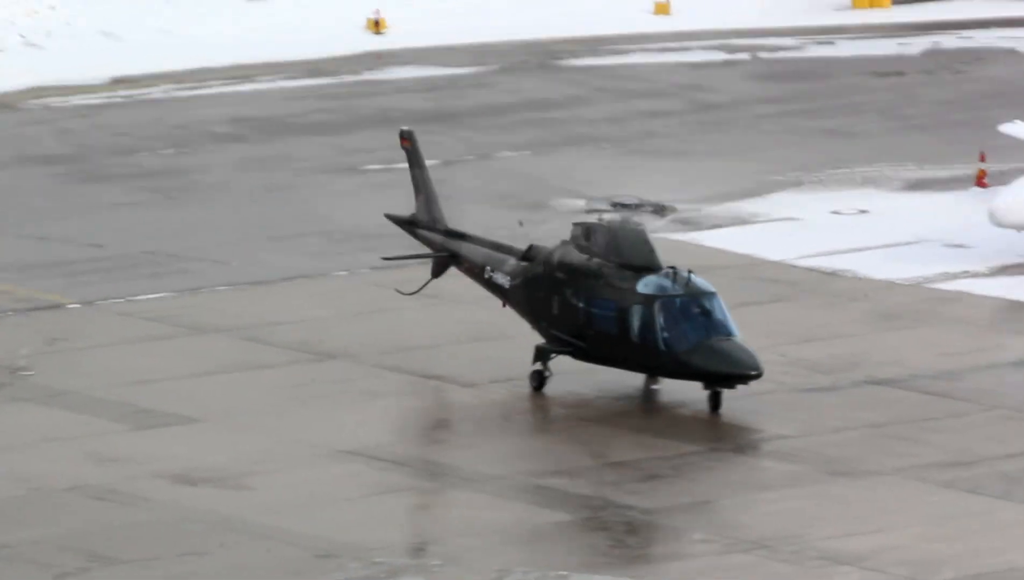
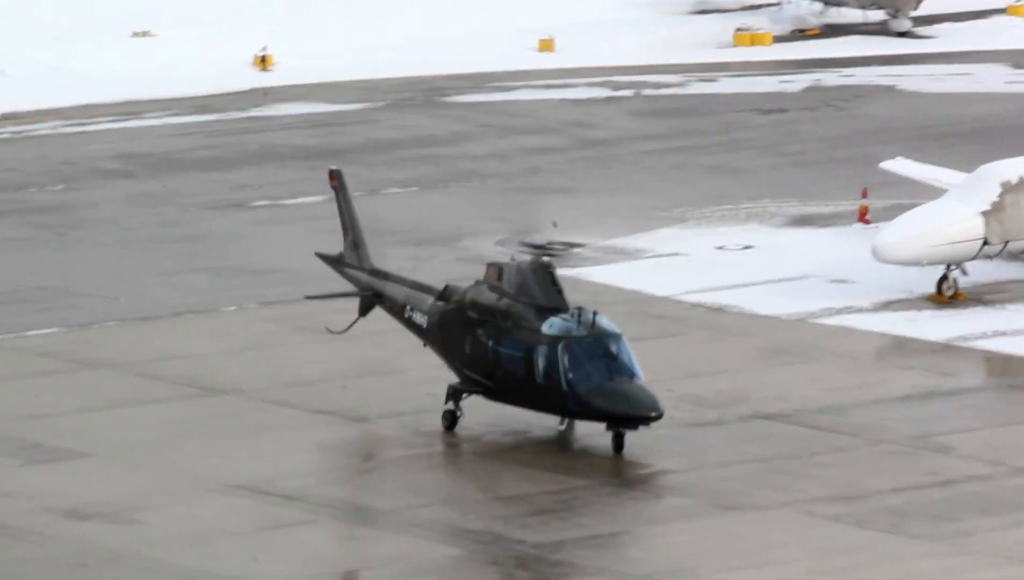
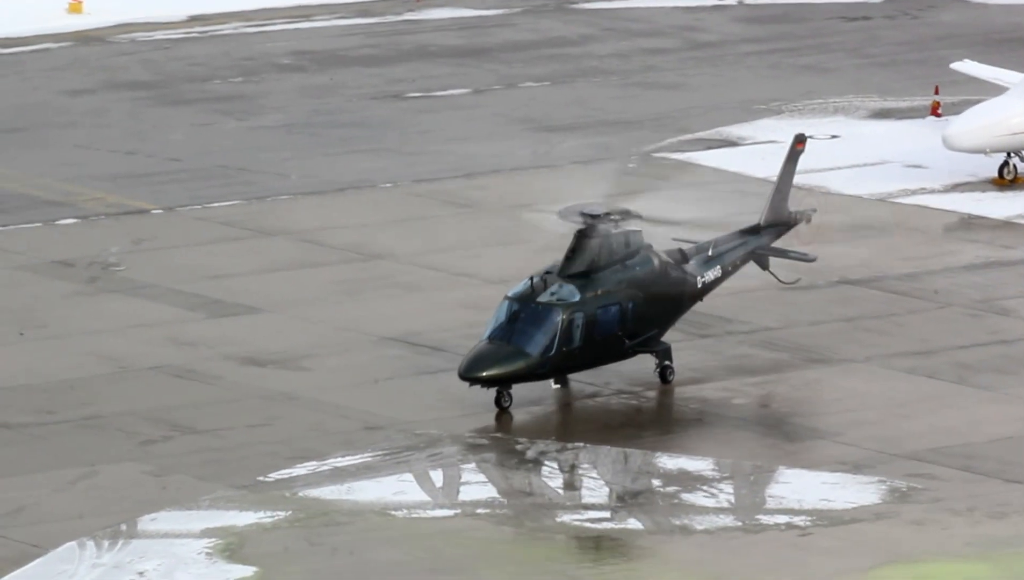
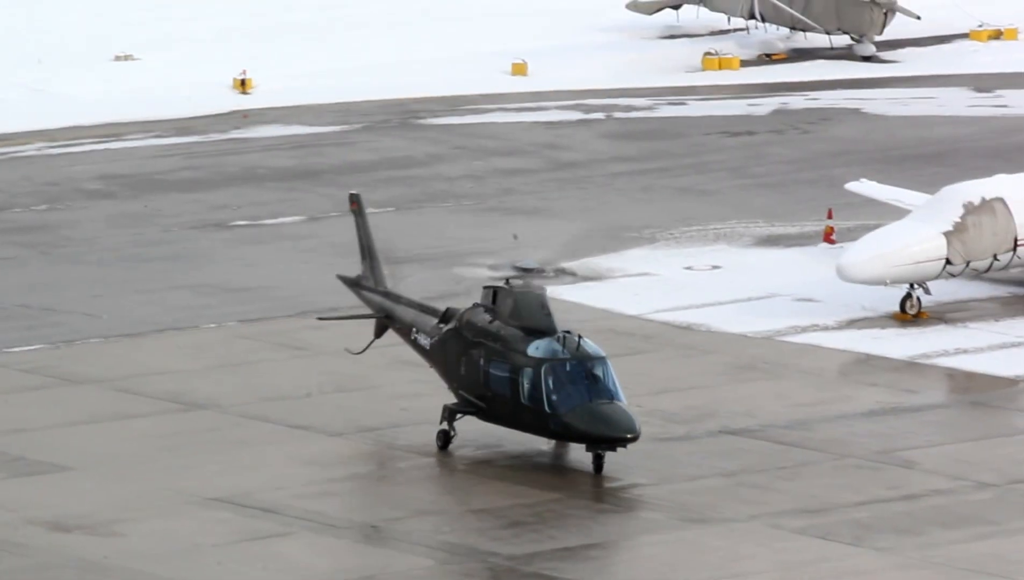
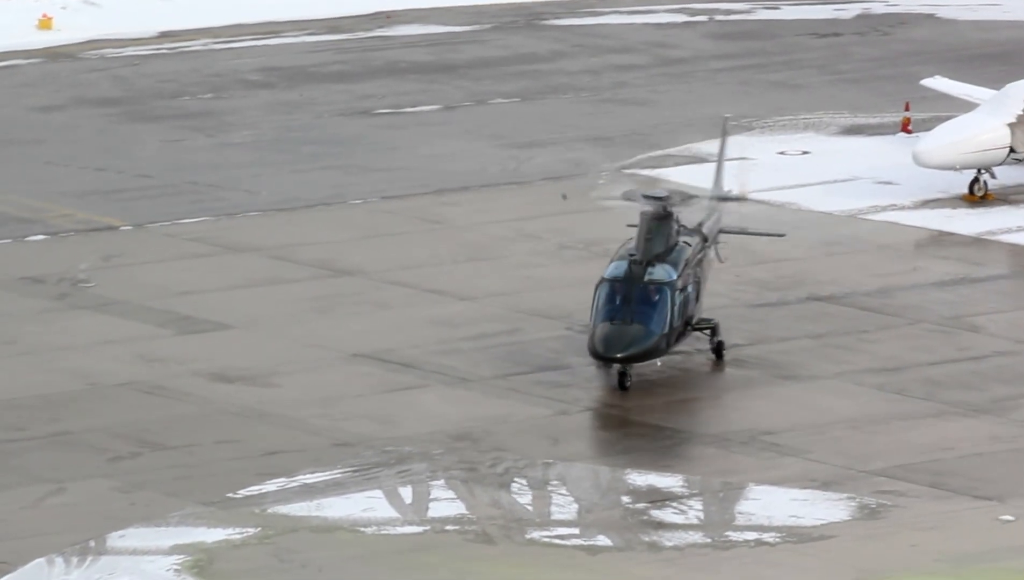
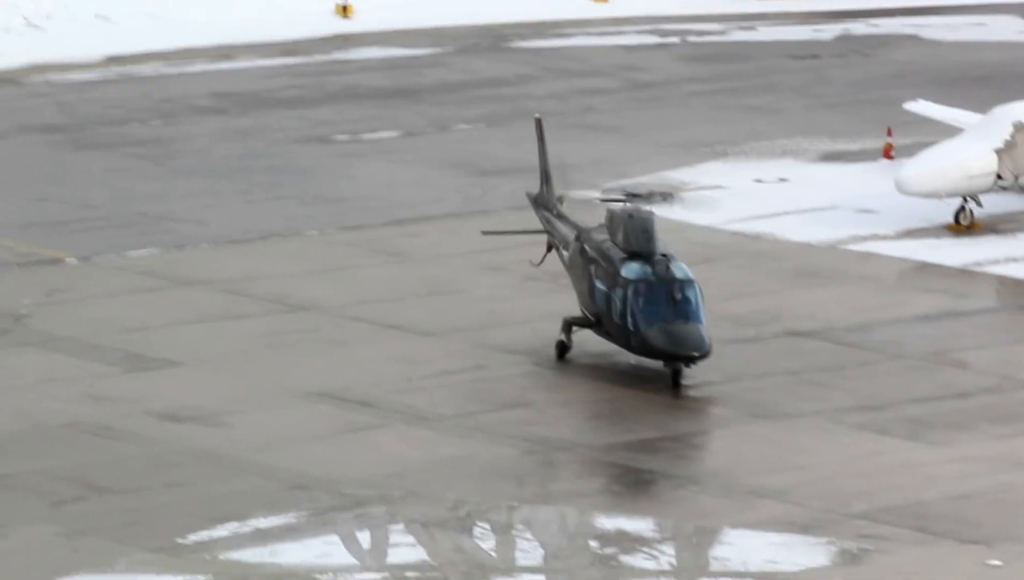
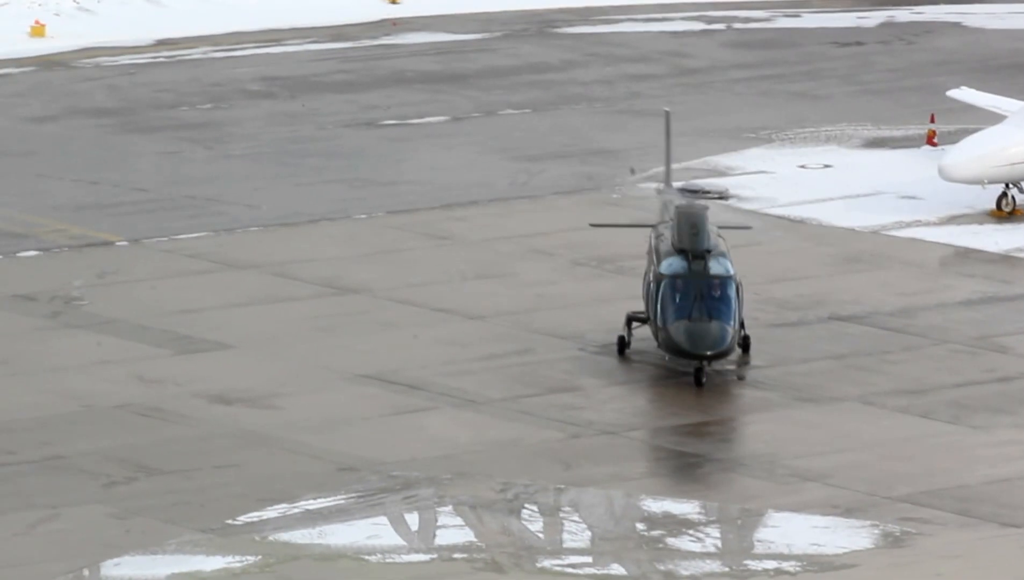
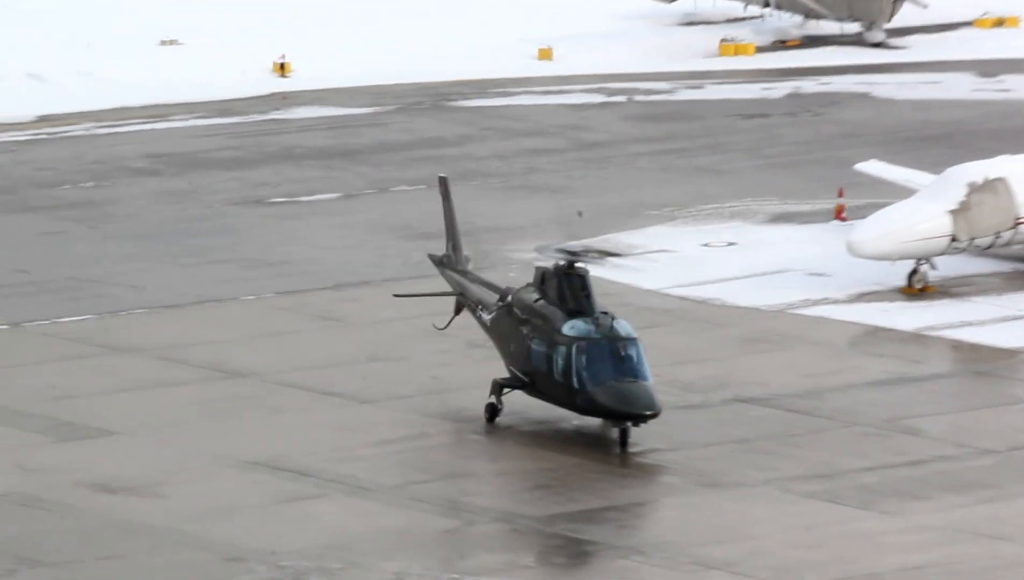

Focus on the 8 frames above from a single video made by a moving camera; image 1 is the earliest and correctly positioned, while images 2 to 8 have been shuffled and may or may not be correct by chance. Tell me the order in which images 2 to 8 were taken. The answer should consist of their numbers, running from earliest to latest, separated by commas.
2, 4, 8, 6, 7, 5, 3
